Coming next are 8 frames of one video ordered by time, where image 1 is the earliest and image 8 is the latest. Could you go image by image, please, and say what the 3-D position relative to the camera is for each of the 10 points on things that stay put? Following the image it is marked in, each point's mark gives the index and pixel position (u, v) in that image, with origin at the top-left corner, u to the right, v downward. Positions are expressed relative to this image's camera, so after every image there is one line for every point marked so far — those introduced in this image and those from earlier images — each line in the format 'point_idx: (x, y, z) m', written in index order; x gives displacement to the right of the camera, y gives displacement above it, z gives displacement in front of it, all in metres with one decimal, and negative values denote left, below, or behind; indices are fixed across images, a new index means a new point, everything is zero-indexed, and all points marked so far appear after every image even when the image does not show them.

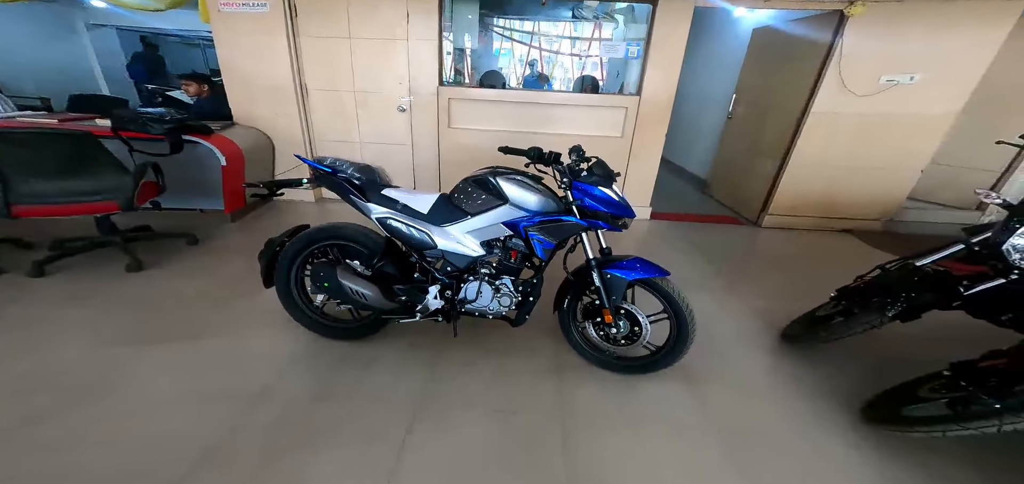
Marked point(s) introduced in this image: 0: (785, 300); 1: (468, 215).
0: (+1.6, -0.3, +2.4) m
1: (-0.2, +0.1, +1.5) m
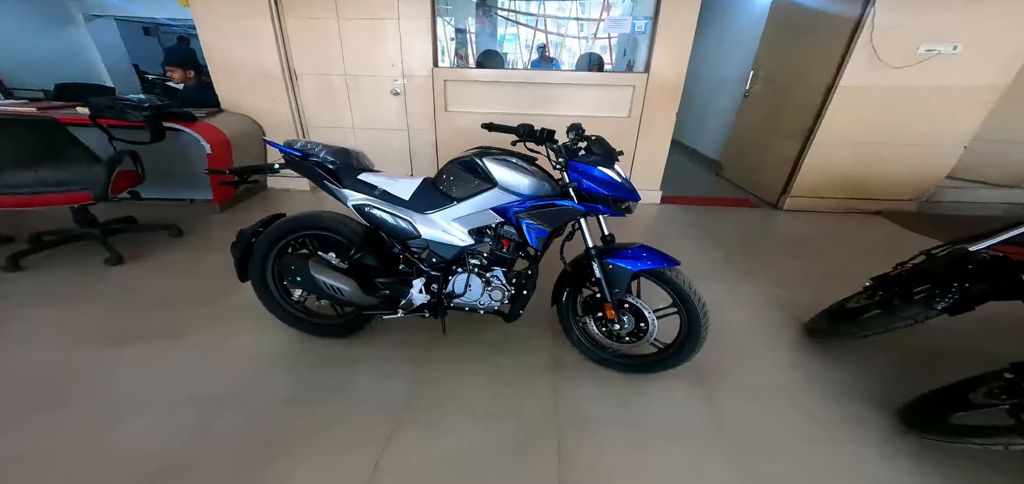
0: (+1.6, -0.3, +2.2) m
1: (-0.2, +0.1, +1.4) m
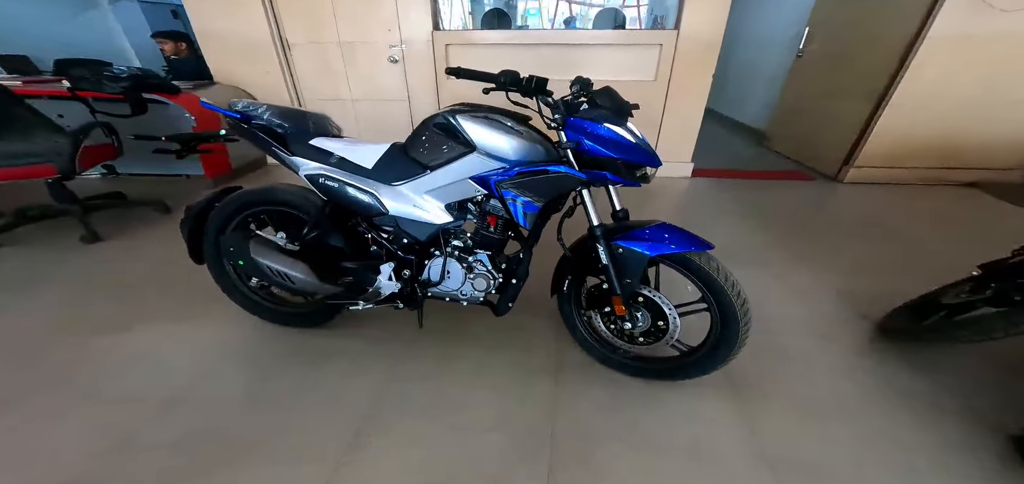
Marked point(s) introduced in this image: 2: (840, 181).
0: (+1.6, -0.2, +1.8) m
1: (-0.2, +0.2, +1.1) m
2: (+2.4, +0.4, +2.8) m
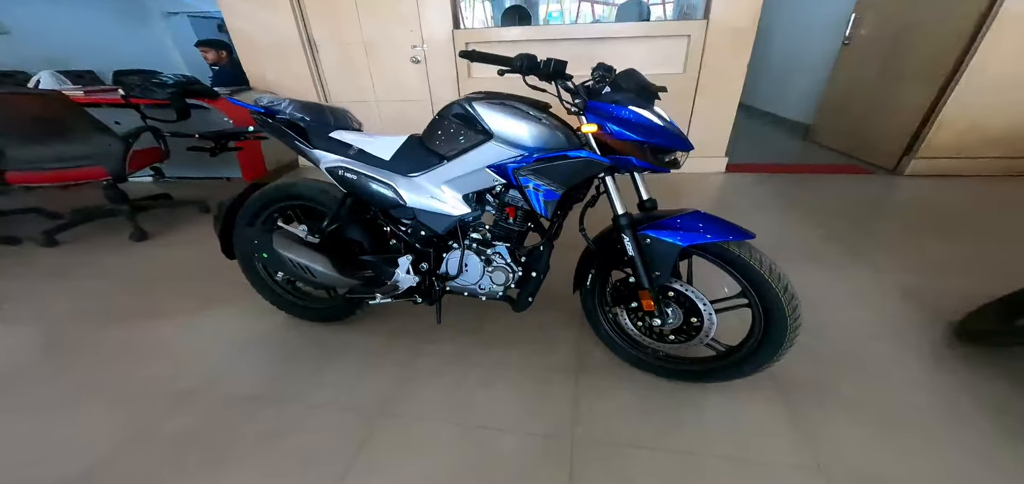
0: (+1.7, -0.1, +1.6) m
1: (-0.2, +0.2, +1.1) m
2: (+2.5, +0.4, +2.5) m
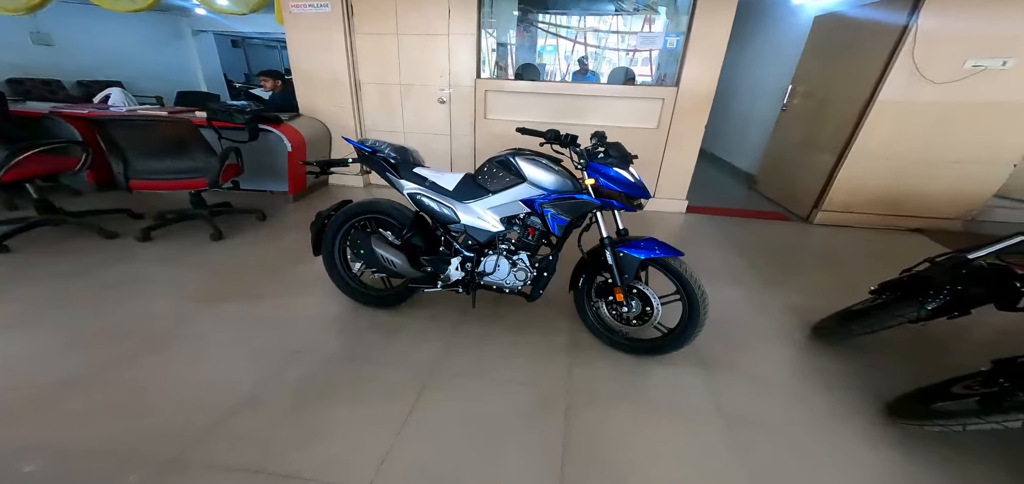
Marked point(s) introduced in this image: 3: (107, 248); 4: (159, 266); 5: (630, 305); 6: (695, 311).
0: (+1.8, -0.3, +2.2) m
1: (-0.1, +0.2, +1.6) m
2: (+2.5, +0.2, +3.3) m
3: (-2.3, 0.0, +2.2) m
4: (-2.0, -0.1, +2.1) m
5: (+0.5, -0.3, +1.6) m
6: (+0.7, -0.3, +1.6) m
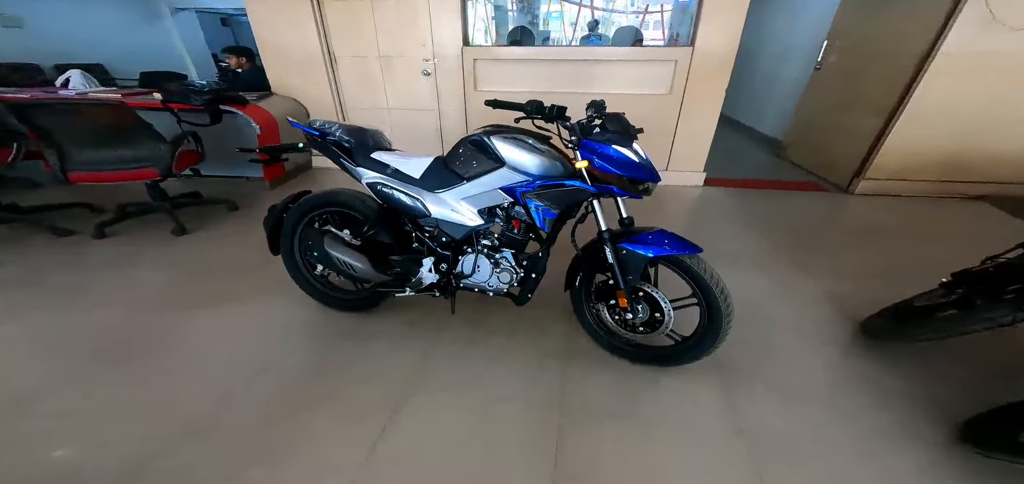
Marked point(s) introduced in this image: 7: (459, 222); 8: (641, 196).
0: (+1.7, -0.2, +1.9) m
1: (-0.2, +0.2, +1.4) m
2: (+2.5, +0.4, +2.9) m
3: (-2.4, 0.0, +2.1) m
4: (-2.0, -0.1, +2.0) m
5: (+0.4, -0.2, +1.4) m
6: (+0.7, -0.3, +1.3) m
7: (-0.2, +0.1, +1.4) m
8: (+0.4, +0.1, +1.3) m
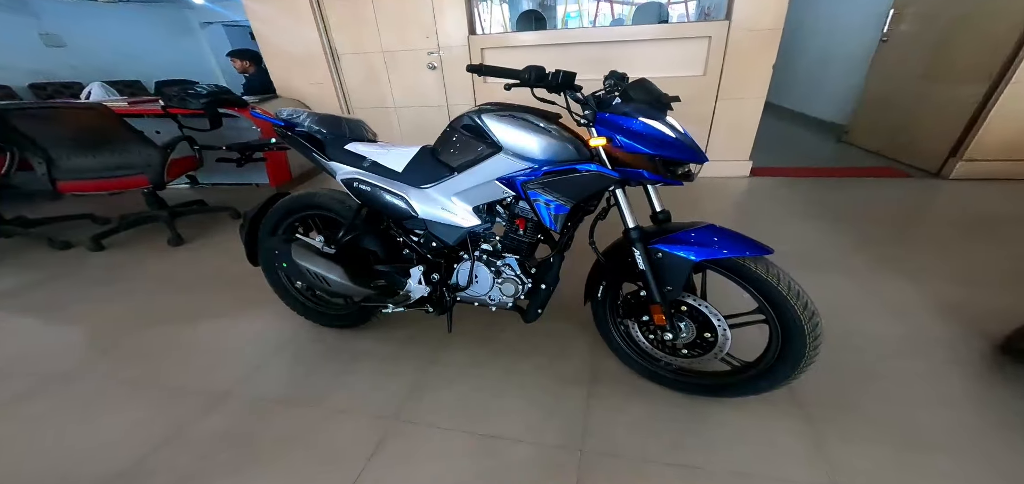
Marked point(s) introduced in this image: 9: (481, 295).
0: (+1.8, -0.2, +1.5) m
1: (-0.2, +0.2, +1.1) m
2: (+2.6, +0.4, +2.4) m
3: (-2.3, -0.1, +2.0) m
4: (-1.9, -0.2, +1.9) m
5: (+0.5, -0.2, +1.1) m
6: (+0.7, -0.2, +1.0) m
7: (-0.2, +0.1, +1.1) m
8: (+0.4, +0.2, +1.0) m
9: (-0.1, -0.2, +1.2) m
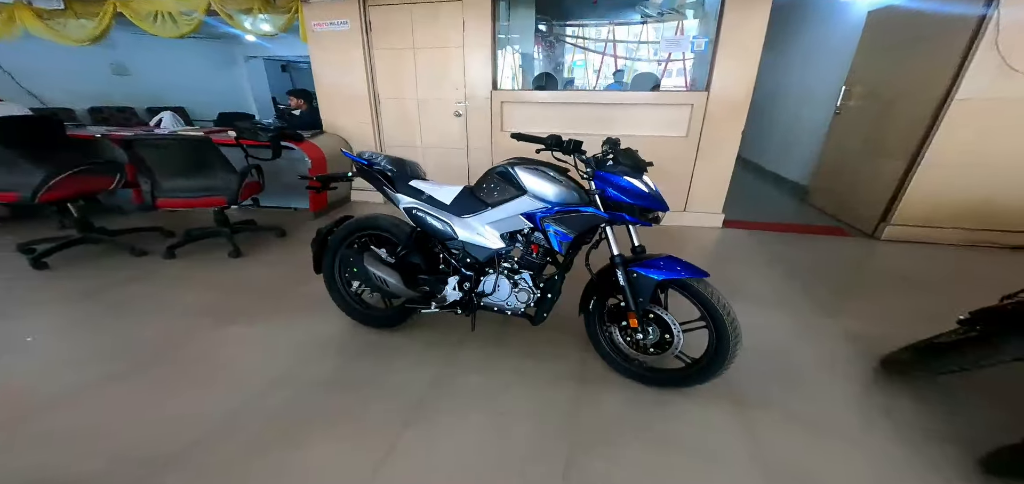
0: (+1.8, -0.4, +1.9) m
1: (-0.1, +0.1, +1.5) m
2: (+2.7, +0.1, +2.9) m
3: (-2.3, -0.1, +2.3) m
4: (-1.9, -0.2, +2.2) m
5: (+0.5, -0.3, +1.4) m
6: (+0.7, -0.3, +1.3) m
7: (-0.1, 0.0, +1.5) m
8: (+0.5, +0.1, +1.4) m
9: (0.0, -0.2, +1.6) m
